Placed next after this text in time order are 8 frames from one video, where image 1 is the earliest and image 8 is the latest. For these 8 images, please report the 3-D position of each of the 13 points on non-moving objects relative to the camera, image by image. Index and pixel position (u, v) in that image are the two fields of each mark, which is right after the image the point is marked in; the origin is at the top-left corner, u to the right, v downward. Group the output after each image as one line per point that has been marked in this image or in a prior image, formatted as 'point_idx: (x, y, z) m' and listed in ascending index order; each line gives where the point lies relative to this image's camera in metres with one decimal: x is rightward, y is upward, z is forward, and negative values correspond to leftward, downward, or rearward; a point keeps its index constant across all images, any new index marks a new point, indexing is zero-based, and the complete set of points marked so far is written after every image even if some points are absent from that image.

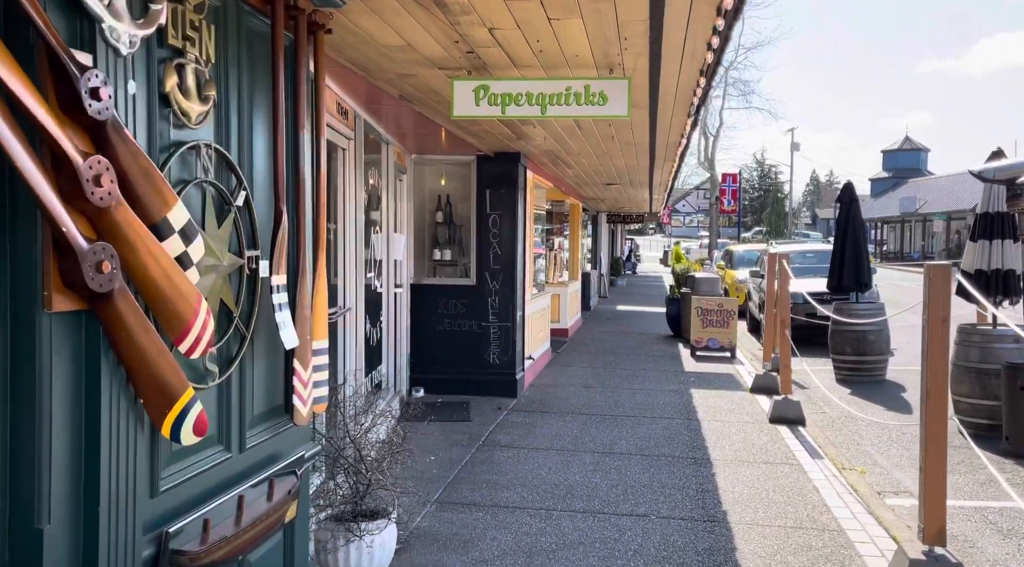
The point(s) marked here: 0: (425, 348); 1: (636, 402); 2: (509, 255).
0: (-0.9, -0.7, +8.1) m
1: (+1.3, -1.2, +7.9) m
2: (0.0, +0.3, +8.0) m
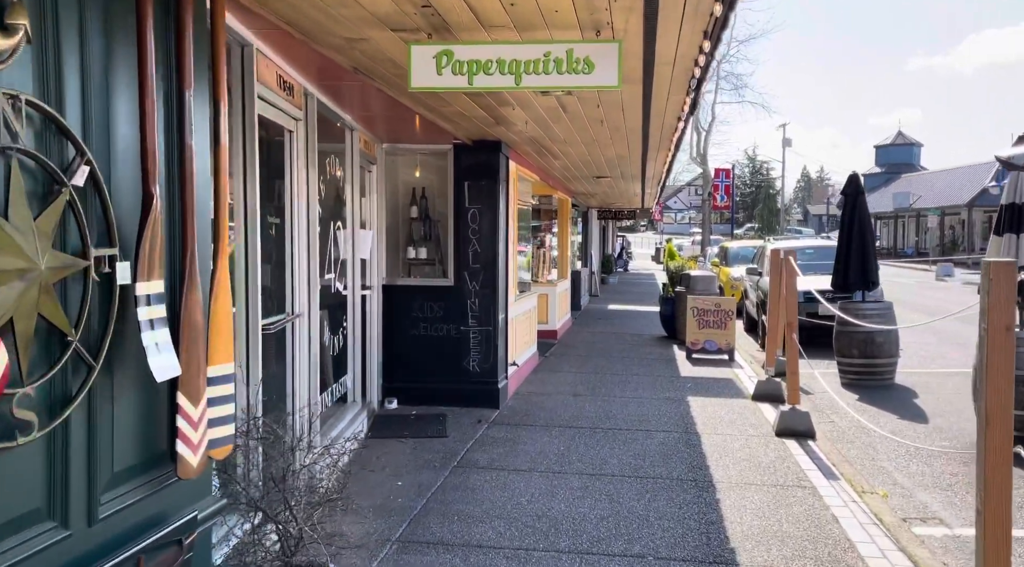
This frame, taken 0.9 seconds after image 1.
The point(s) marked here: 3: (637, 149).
0: (-1.1, -0.7, +7.4) m
1: (+1.1, -1.2, +7.2) m
2: (-0.2, +0.3, +7.3) m
3: (+1.3, +1.4, +7.9) m
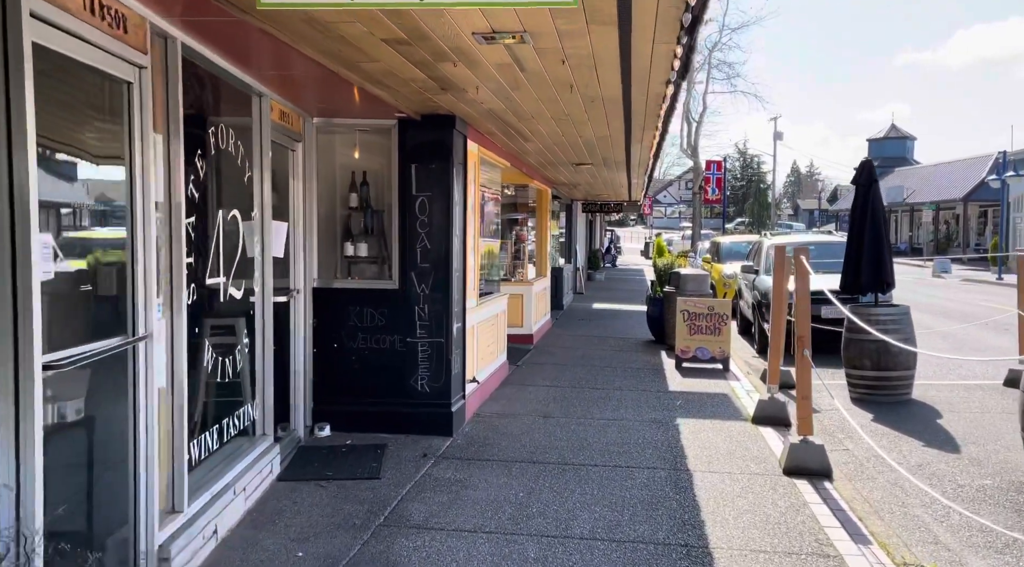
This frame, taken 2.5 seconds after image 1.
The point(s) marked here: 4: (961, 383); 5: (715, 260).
0: (-1.4, -0.7, +6.2) m
1: (+0.7, -1.3, +6.0) m
2: (-0.6, +0.3, +6.1) m
3: (+0.9, +1.4, +6.7) m
4: (+5.2, -1.2, +8.9) m
5: (+4.4, +0.5, +16.8) m
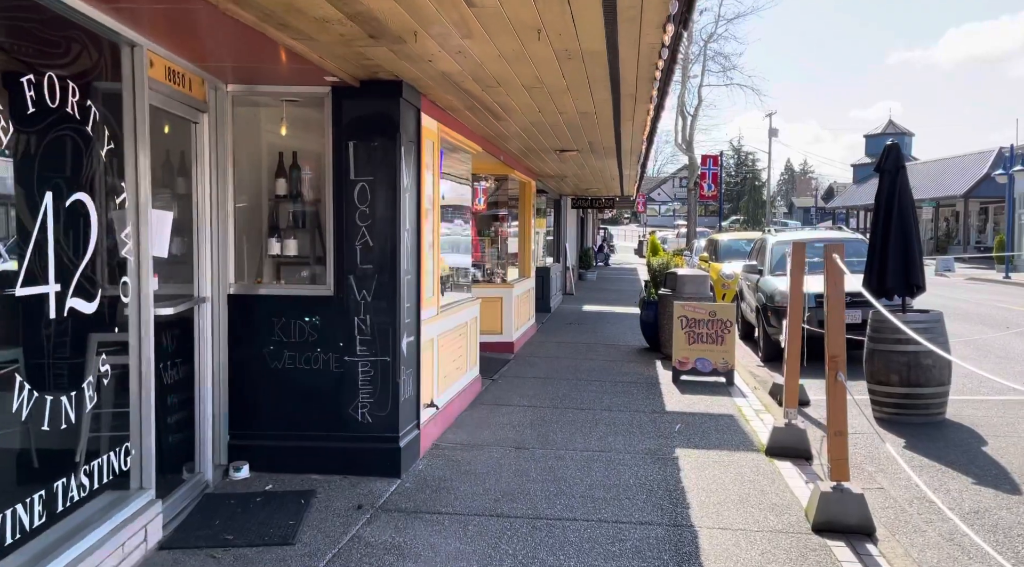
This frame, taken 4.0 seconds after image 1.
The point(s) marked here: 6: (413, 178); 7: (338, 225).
0: (-1.7, -0.7, +5.0) m
1: (+0.5, -1.3, +4.9) m
2: (-0.8, +0.2, +5.0) m
3: (+0.7, +1.3, +5.5) m
4: (+5.0, -1.2, +7.8) m
5: (+4.1, +0.5, +15.7) m
6: (-0.7, +0.7, +5.3) m
7: (-1.1, +0.4, +5.0) m
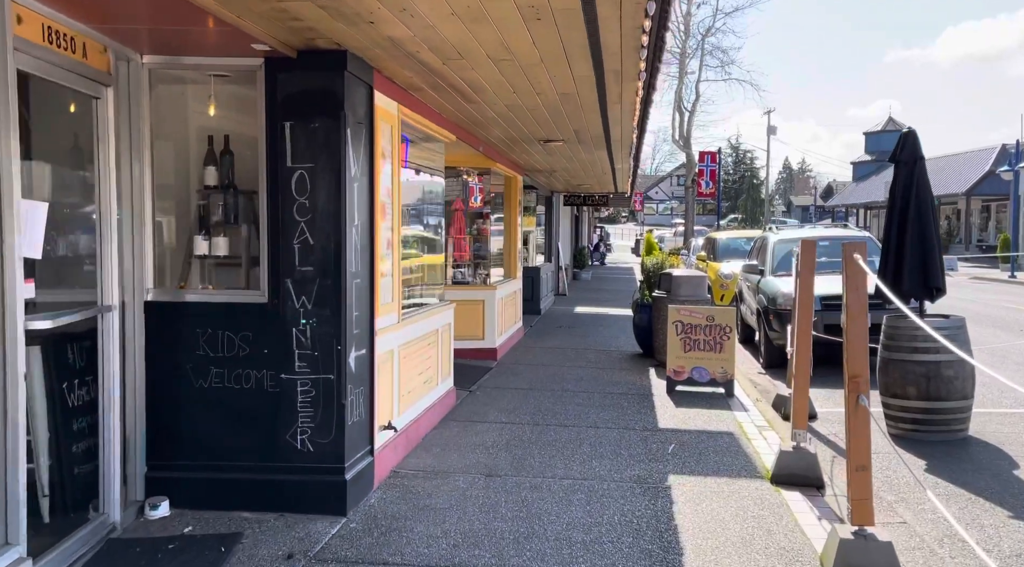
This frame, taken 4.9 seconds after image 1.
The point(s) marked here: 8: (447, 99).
0: (-1.9, -0.8, +4.3) m
1: (+0.3, -1.3, +4.2) m
2: (-1.0, +0.2, +4.3) m
3: (+0.5, +1.3, +4.8) m
4: (+4.7, -1.2, +7.1) m
5: (+3.9, +0.5, +15.0) m
6: (-0.9, +0.7, +4.6) m
7: (-1.3, +0.3, +4.3) m
8: (-0.5, +1.3, +5.6) m
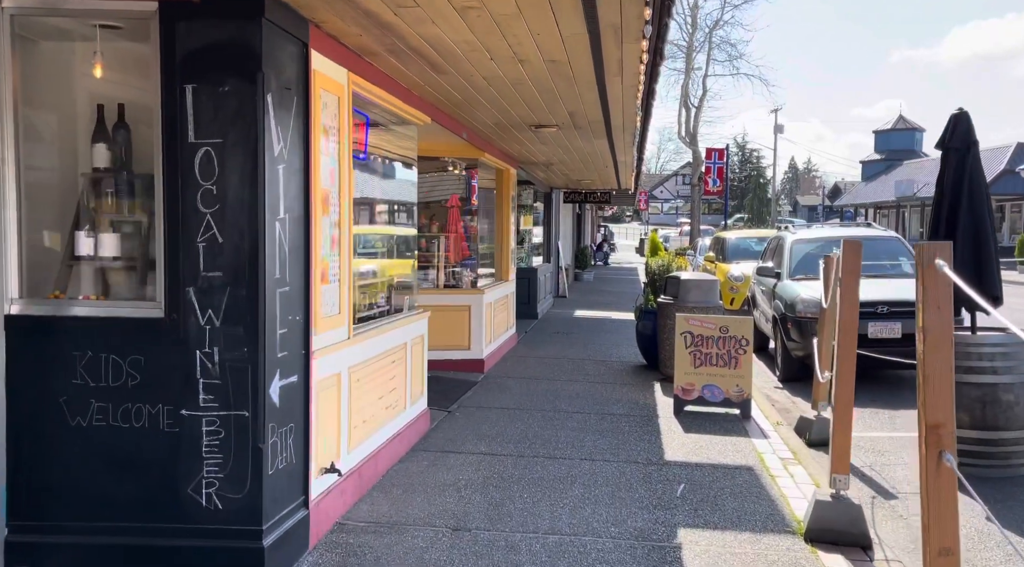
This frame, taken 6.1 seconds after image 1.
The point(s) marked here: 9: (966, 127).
0: (-2.0, -0.8, +3.4) m
1: (+0.2, -1.4, +3.2) m
2: (-1.1, +0.1, +3.3) m
3: (+0.3, +1.3, +3.9) m
4: (+4.6, -1.3, +6.2) m
5: (+3.8, +0.4, +14.0) m
6: (-1.0, +0.7, +3.6) m
7: (-1.5, +0.3, +3.3) m
8: (-0.6, +1.3, +4.7) m
9: (+3.3, +1.1, +5.5) m
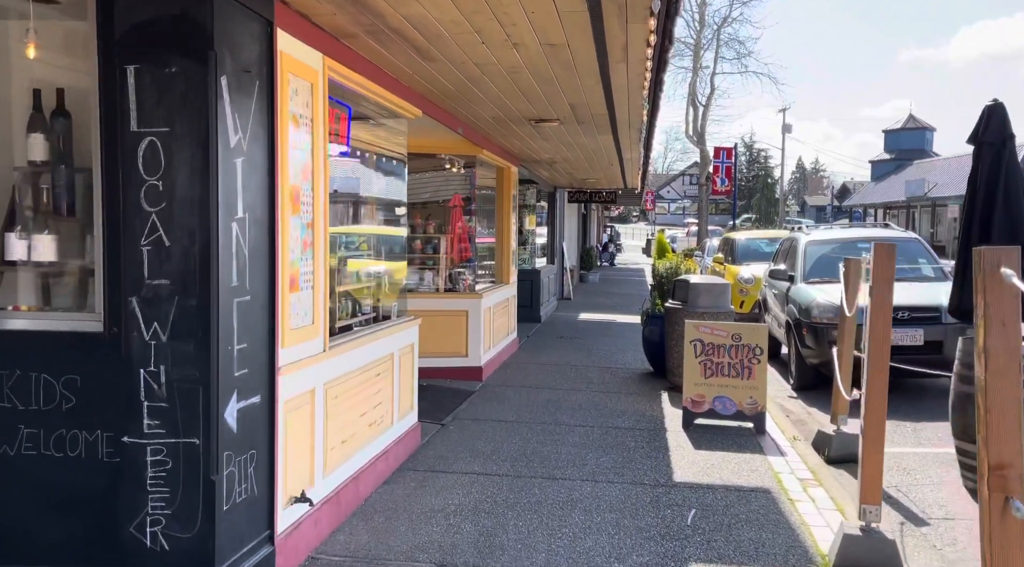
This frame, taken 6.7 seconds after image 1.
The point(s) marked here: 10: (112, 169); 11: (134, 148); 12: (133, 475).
0: (-2.1, -0.8, +3.0) m
1: (+0.1, -1.4, +2.8) m
2: (-1.2, +0.1, +2.9) m
3: (+0.3, +1.2, +3.4) m
4: (+4.6, -1.3, +5.7) m
5: (+3.8, +0.4, +13.5) m
6: (-1.1, +0.6, +3.2) m
7: (-1.5, +0.3, +2.9) m
8: (-0.6, +1.3, +4.3) m
9: (+3.2, +1.1, +5.1) m
10: (-1.5, +0.4, +2.9) m
11: (-1.4, +0.5, +2.9) m
12: (-1.4, -0.7, +2.9) m
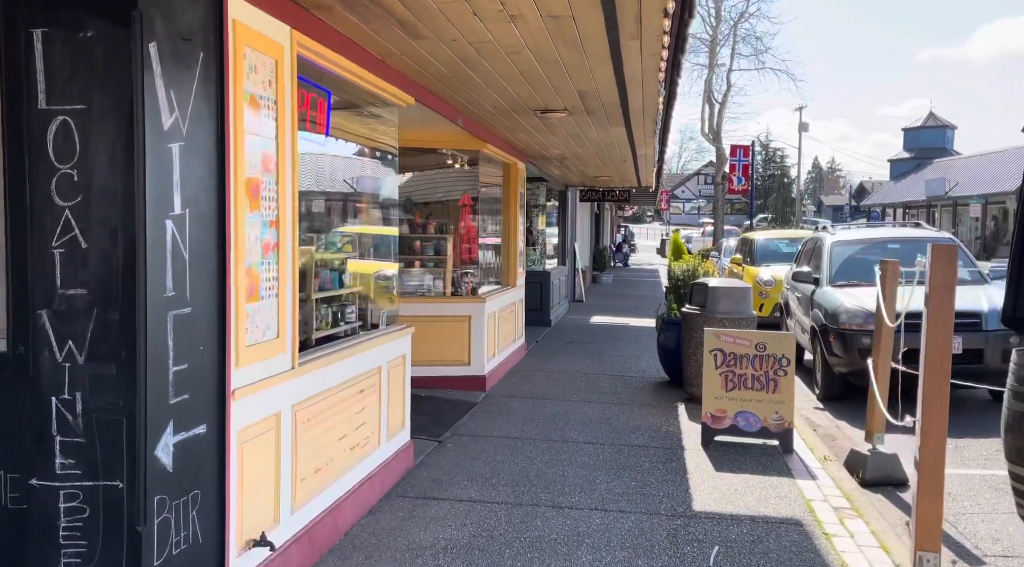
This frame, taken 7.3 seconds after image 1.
0: (-2.1, -0.9, +2.5) m
1: (+0.1, -1.4, +2.3) m
2: (-1.2, +0.1, +2.4) m
3: (+0.3, +1.2, +2.9) m
4: (+4.6, -1.3, +5.1) m
5: (+4.0, +0.4, +13.0) m
6: (-1.1, +0.6, +2.7) m
7: (-1.5, +0.2, +2.4) m
8: (-0.6, +1.2, +3.8) m
9: (+3.2, +1.0, +4.5) m
10: (-1.5, +0.4, +2.4) m
11: (-1.4, +0.5, +2.4) m
12: (-1.5, -0.8, +2.4) m
